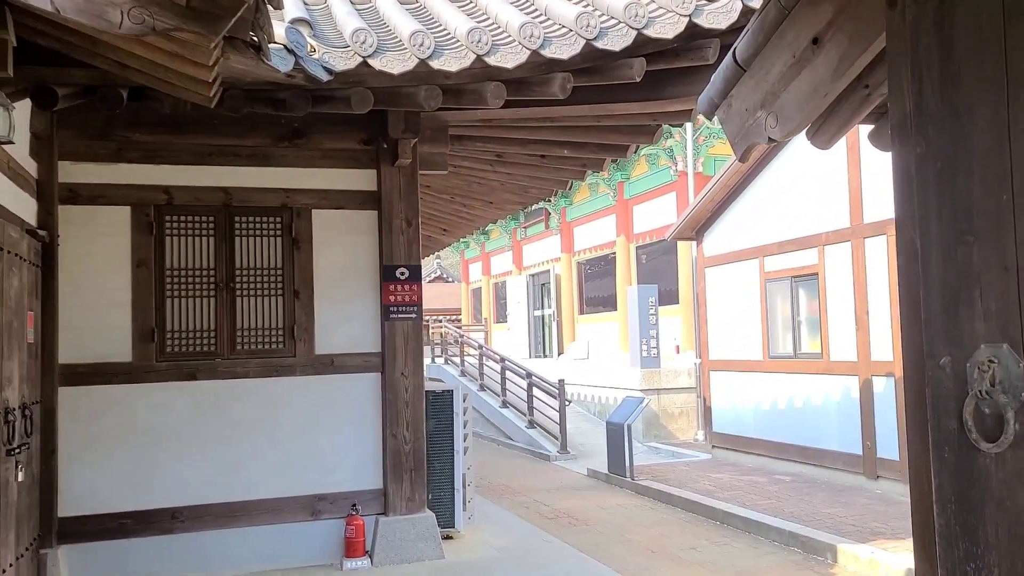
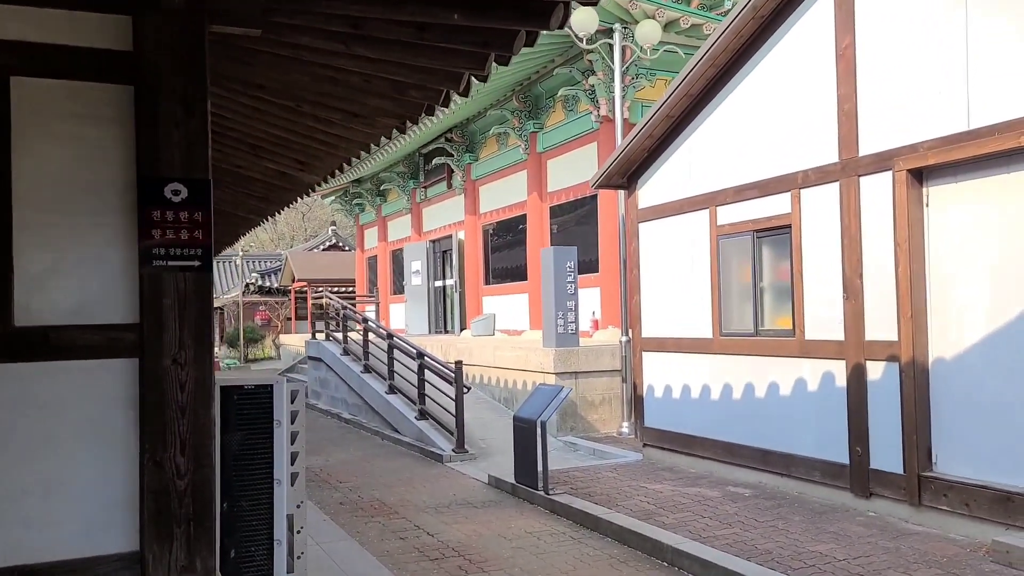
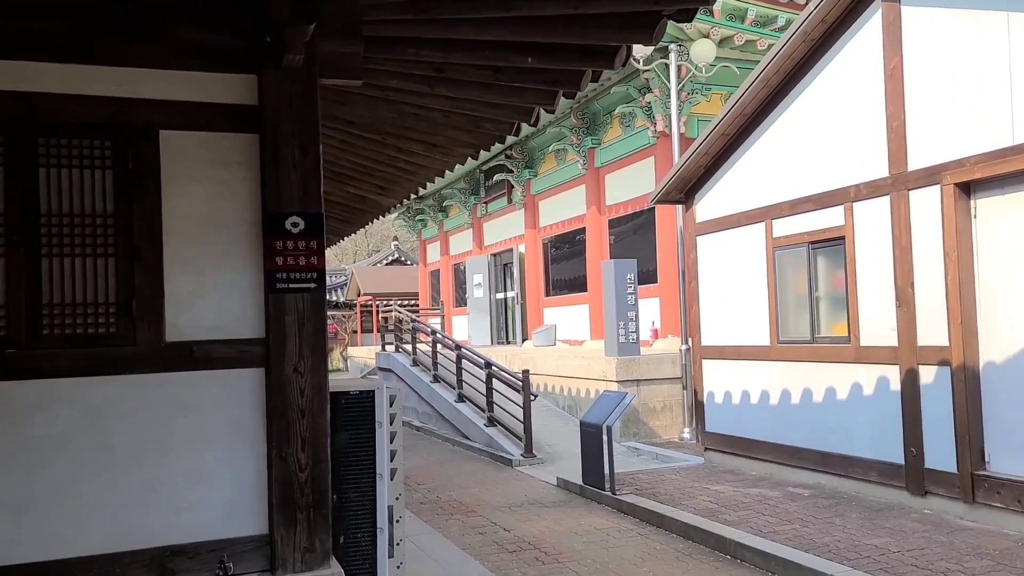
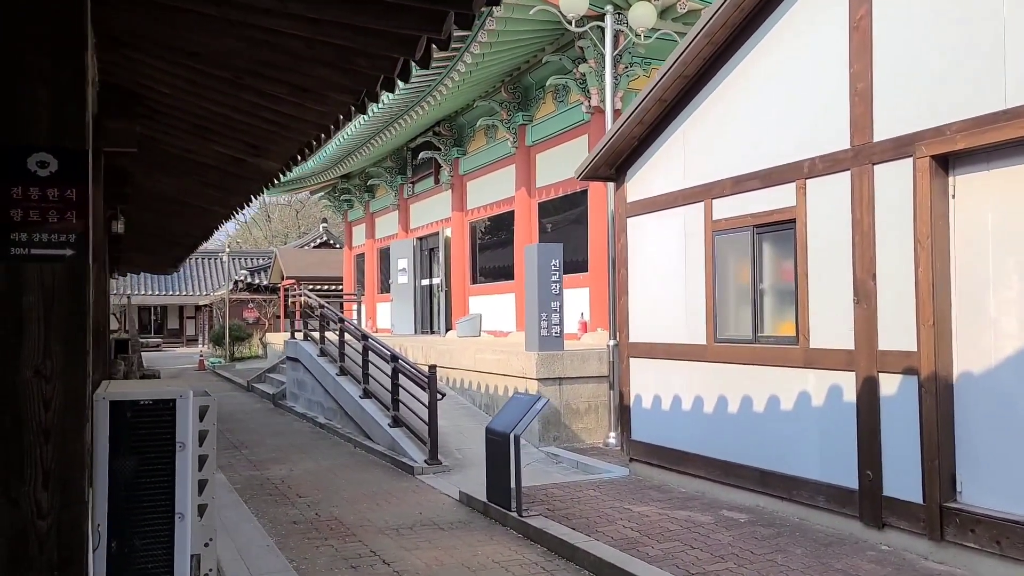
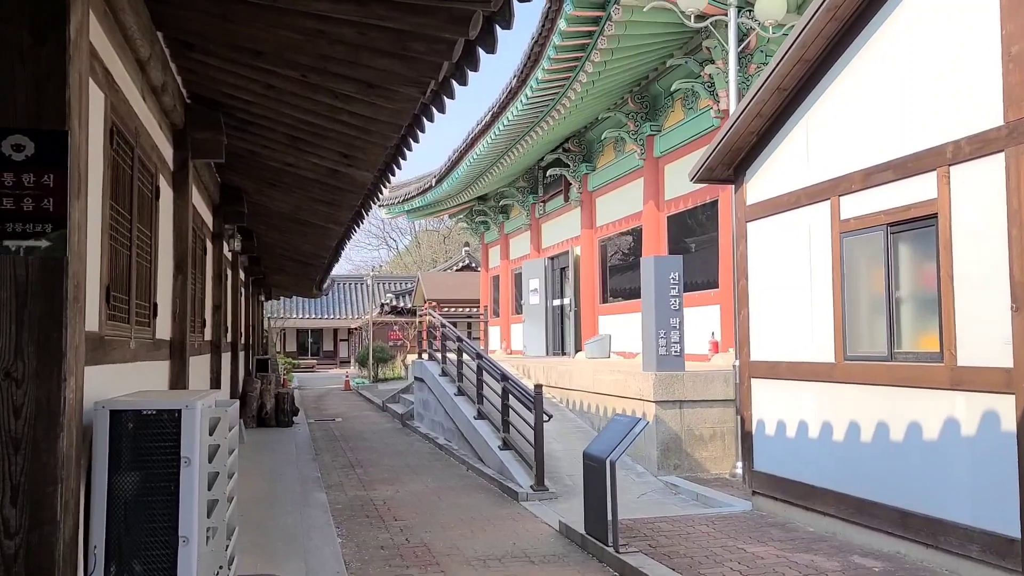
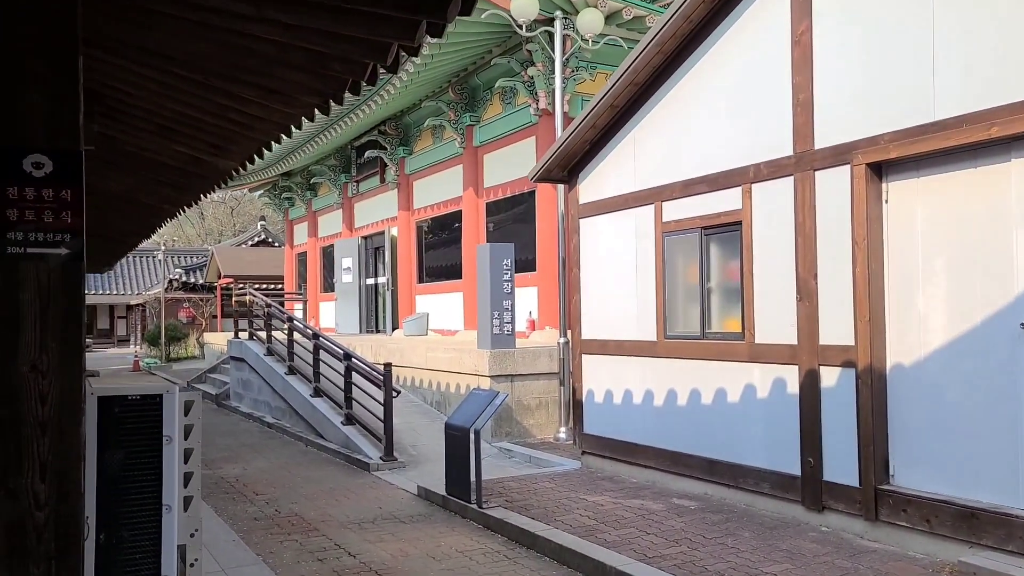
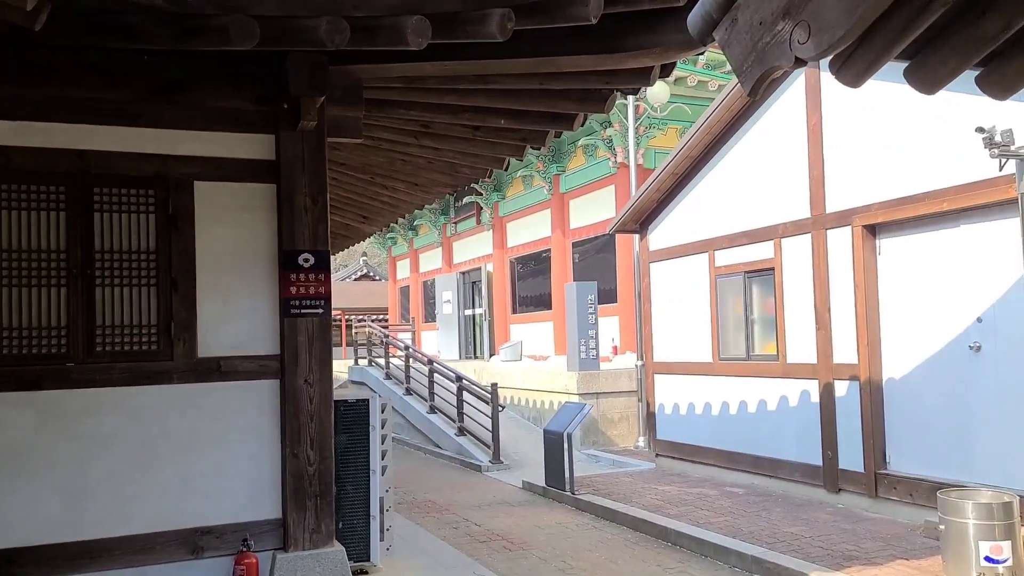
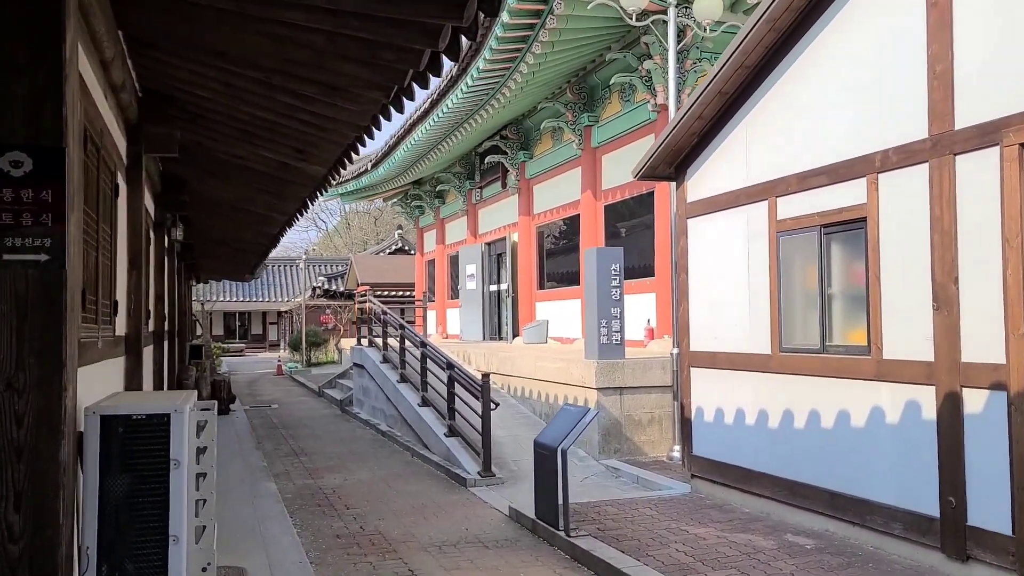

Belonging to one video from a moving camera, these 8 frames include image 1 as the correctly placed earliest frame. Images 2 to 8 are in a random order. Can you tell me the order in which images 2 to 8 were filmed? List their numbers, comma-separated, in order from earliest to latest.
7, 3, 2, 6, 4, 8, 5
